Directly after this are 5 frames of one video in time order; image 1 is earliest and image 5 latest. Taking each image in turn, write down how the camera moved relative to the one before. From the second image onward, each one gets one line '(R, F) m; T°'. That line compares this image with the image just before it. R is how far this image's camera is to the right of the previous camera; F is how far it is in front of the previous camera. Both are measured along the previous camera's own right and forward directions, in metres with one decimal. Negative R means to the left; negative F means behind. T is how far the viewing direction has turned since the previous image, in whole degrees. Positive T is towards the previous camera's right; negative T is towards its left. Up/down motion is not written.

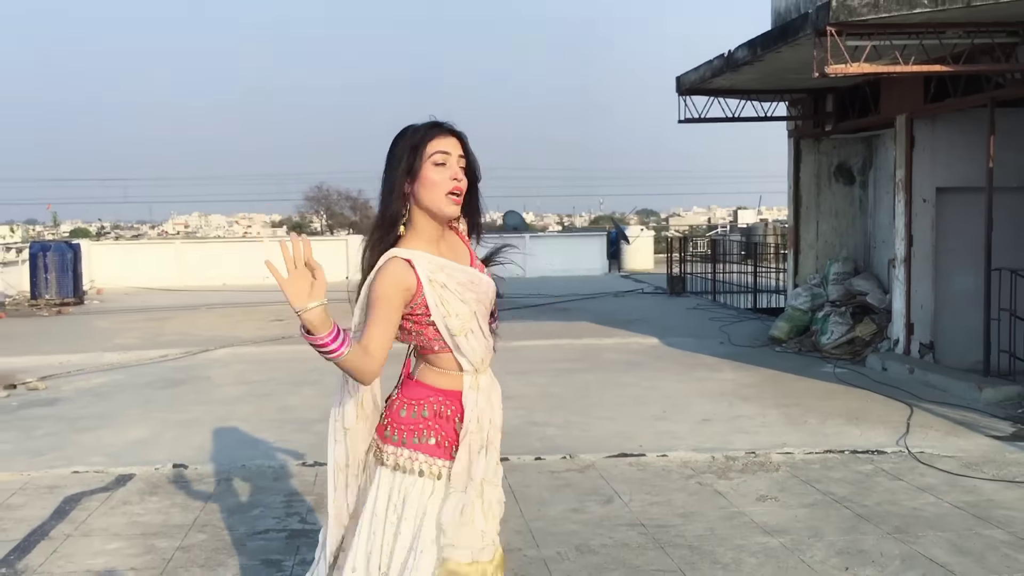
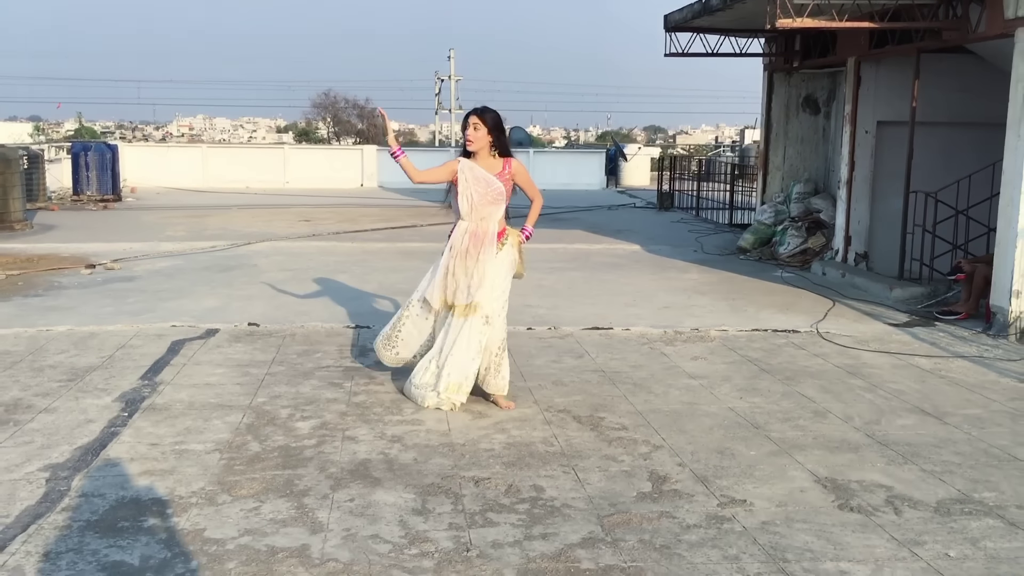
(0.0, -1.5) m; 0°
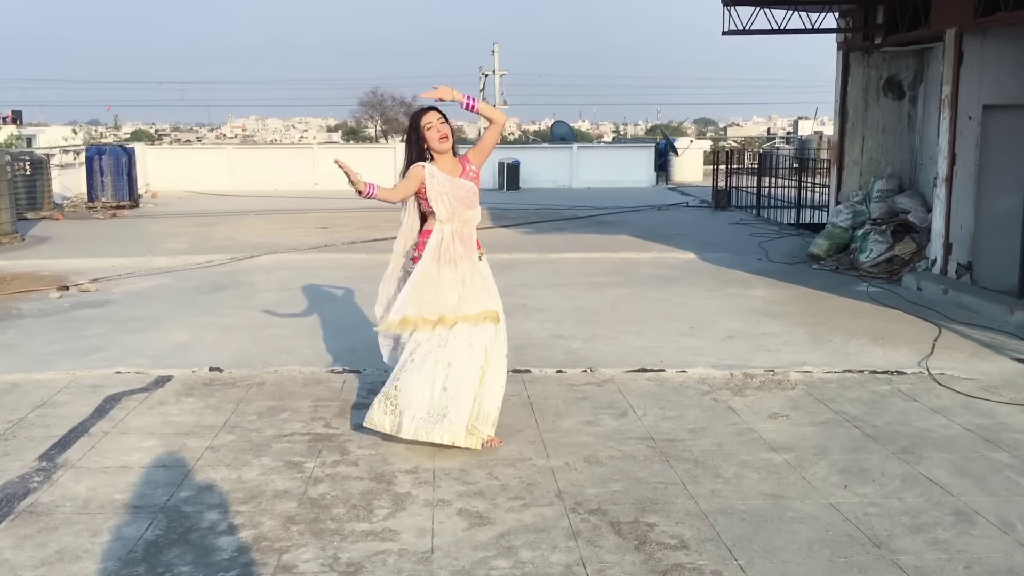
(+0.1, +1.4) m; -3°
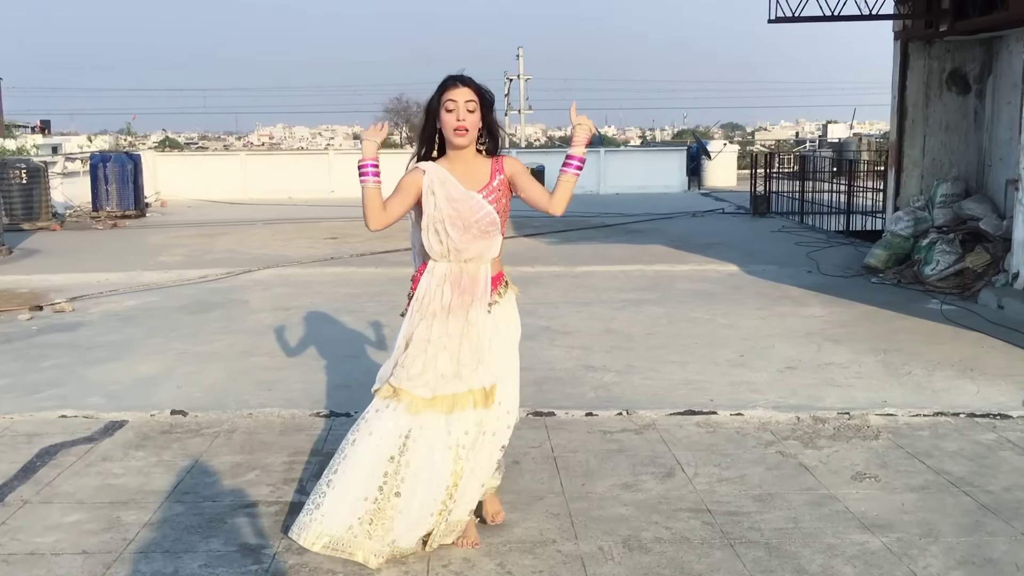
(0.0, +0.9) m; -2°
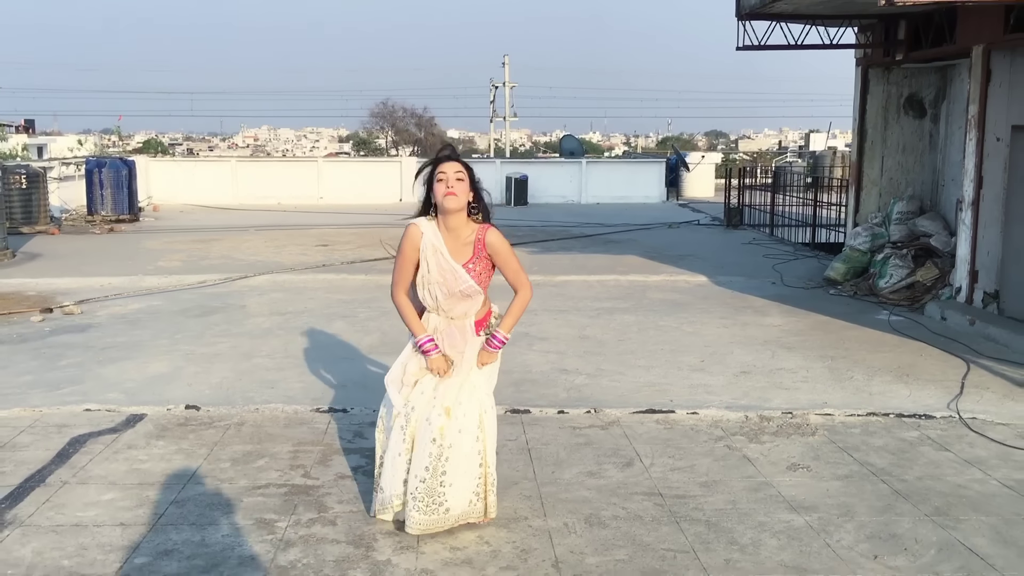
(0.0, -0.5) m; +1°
